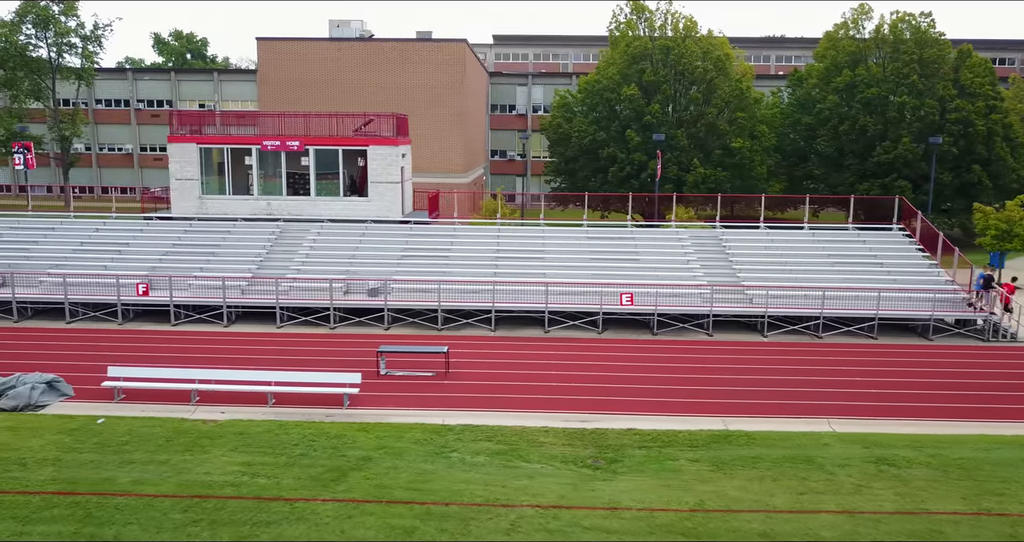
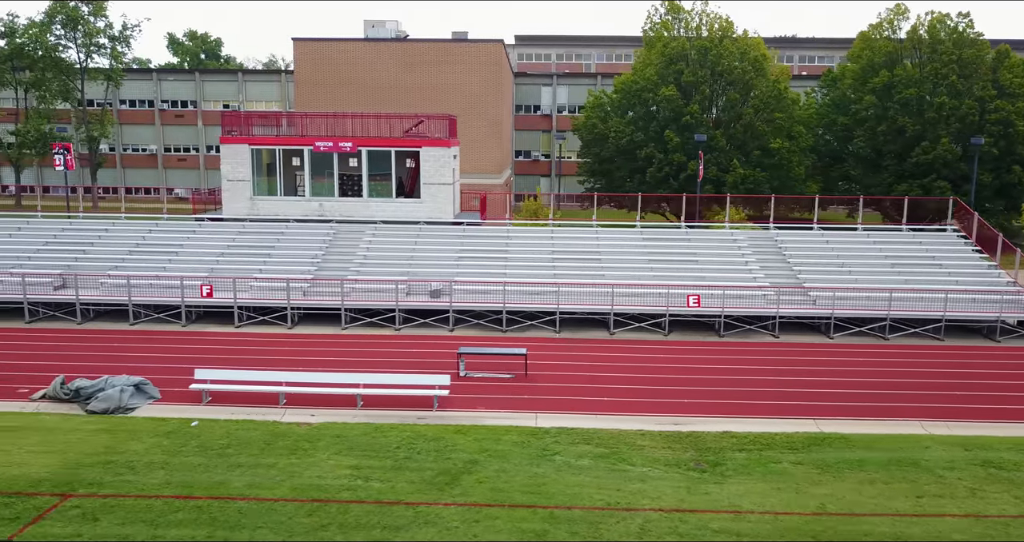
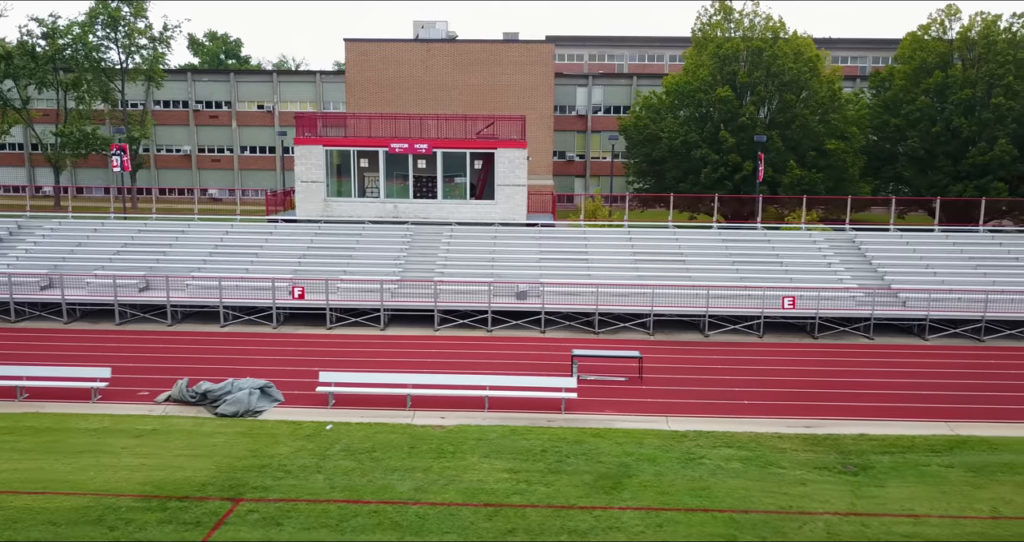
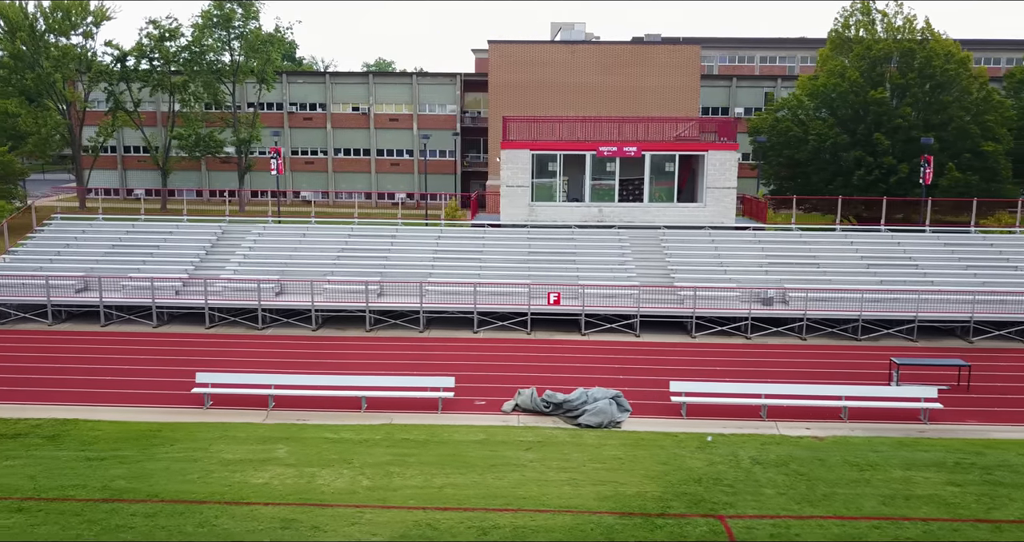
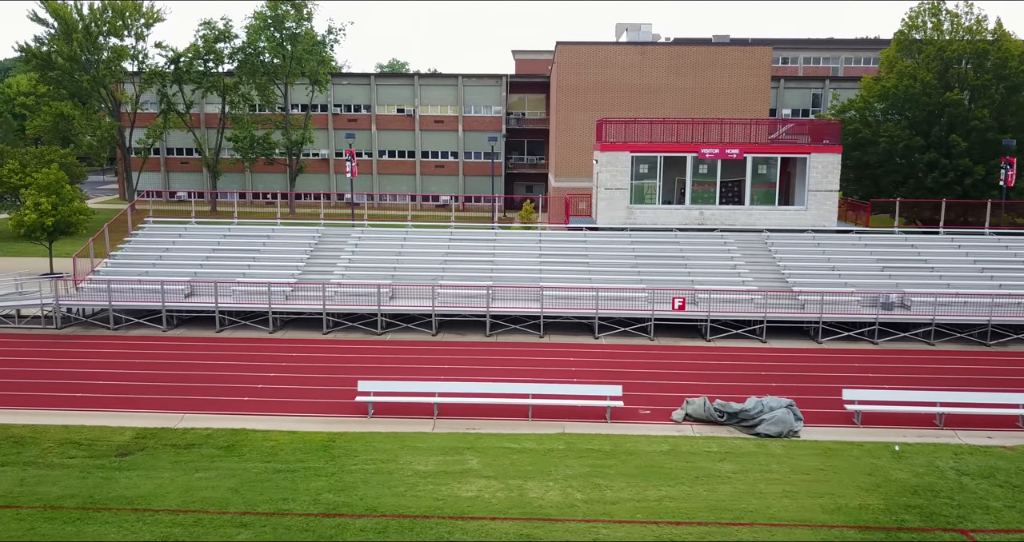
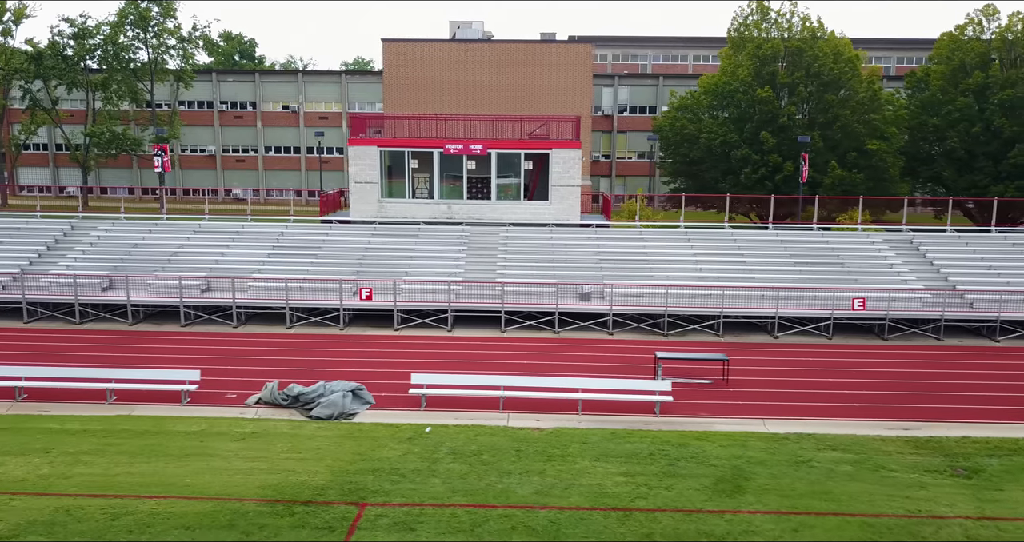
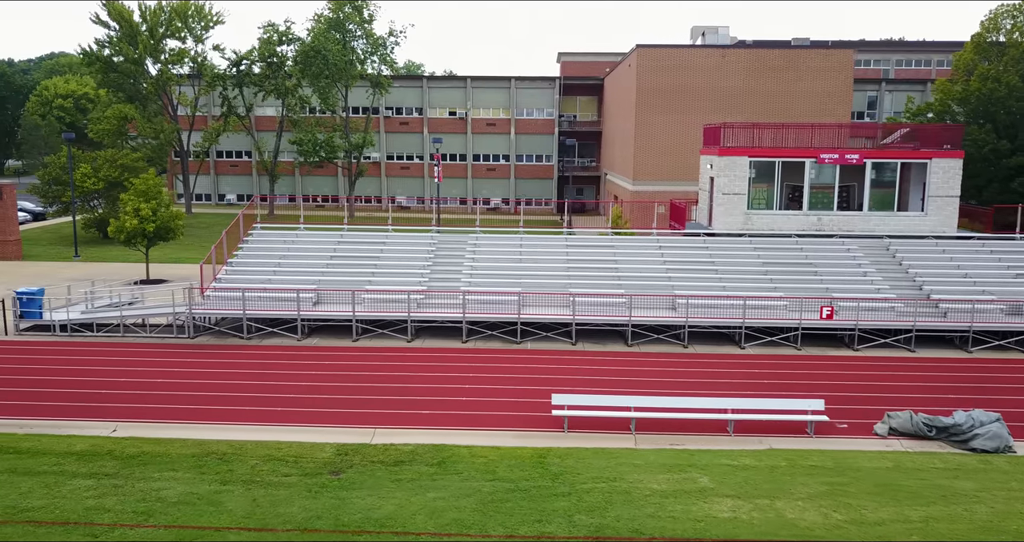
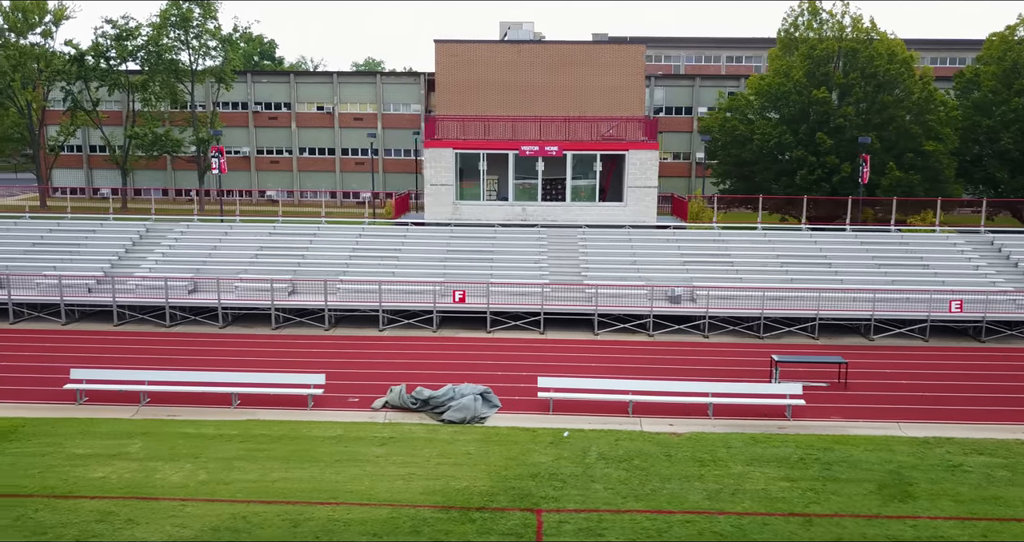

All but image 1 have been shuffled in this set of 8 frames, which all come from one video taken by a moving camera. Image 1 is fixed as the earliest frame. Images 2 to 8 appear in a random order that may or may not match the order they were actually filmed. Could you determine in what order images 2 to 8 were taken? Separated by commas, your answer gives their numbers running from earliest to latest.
2, 3, 6, 8, 4, 5, 7
